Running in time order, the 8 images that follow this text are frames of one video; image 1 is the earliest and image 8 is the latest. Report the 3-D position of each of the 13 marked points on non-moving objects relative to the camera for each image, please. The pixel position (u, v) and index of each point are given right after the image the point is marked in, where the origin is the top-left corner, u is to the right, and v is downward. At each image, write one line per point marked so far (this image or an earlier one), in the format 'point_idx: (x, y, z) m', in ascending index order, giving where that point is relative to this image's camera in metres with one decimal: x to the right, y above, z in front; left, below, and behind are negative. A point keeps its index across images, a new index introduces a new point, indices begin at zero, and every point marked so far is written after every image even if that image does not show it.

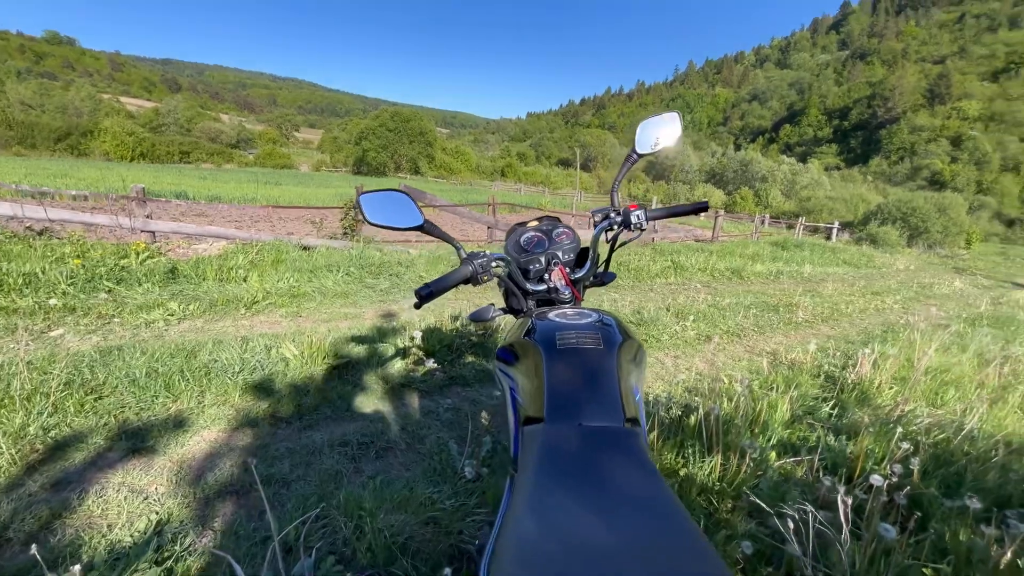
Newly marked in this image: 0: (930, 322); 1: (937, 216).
0: (+6.0, -0.5, +6.6) m
1: (+17.8, +3.1, +19.6) m
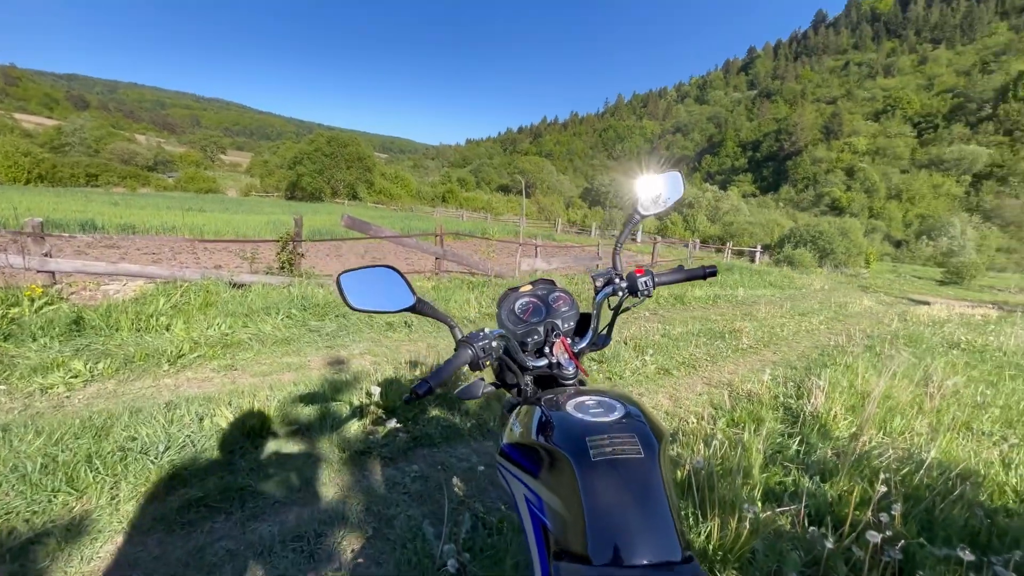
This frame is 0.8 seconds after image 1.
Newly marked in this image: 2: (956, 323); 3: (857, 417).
0: (+5.3, -0.9, +7.1) m
1: (+15.3, +2.3, +21.7) m
2: (+9.6, -0.8, +9.9) m
3: (+2.8, -1.0, +3.7) m
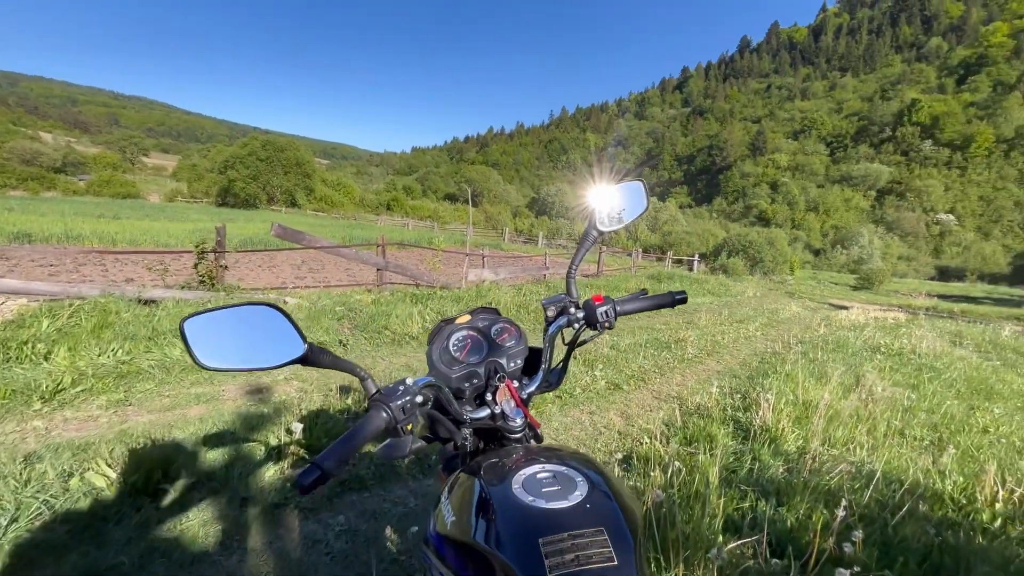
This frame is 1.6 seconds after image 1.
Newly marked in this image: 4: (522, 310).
0: (+4.5, -1.0, +7.4) m
1: (+12.7, +2.0, +23.0) m
2: (+8.4, -0.9, +10.7) m
3: (+2.3, -1.1, +3.7) m
4: (+0.1, -0.4, +7.6) m
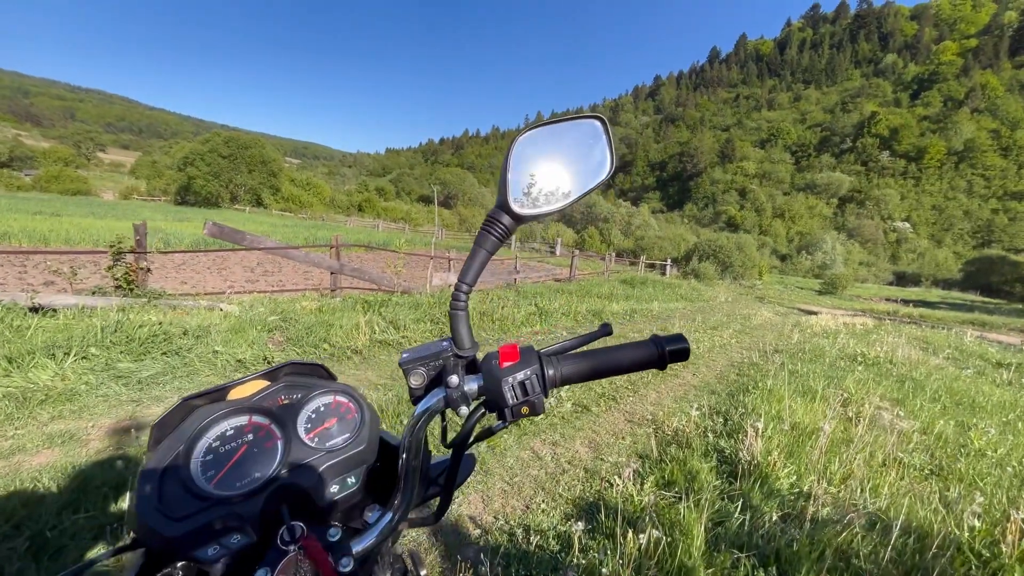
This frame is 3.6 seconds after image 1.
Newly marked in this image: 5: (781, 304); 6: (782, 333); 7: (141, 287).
0: (+3.9, -1.1, +7.0) m
1: (+11.3, +1.7, +23.1) m
2: (+7.6, -1.1, +10.5) m
3: (+2.0, -1.2, +3.2) m
4: (-0.4, -0.5, +7.0) m
5: (+9.9, -0.6, +16.9) m
6: (+6.1, -1.0, +10.3) m
7: (-5.1, 0.0, +6.3) m
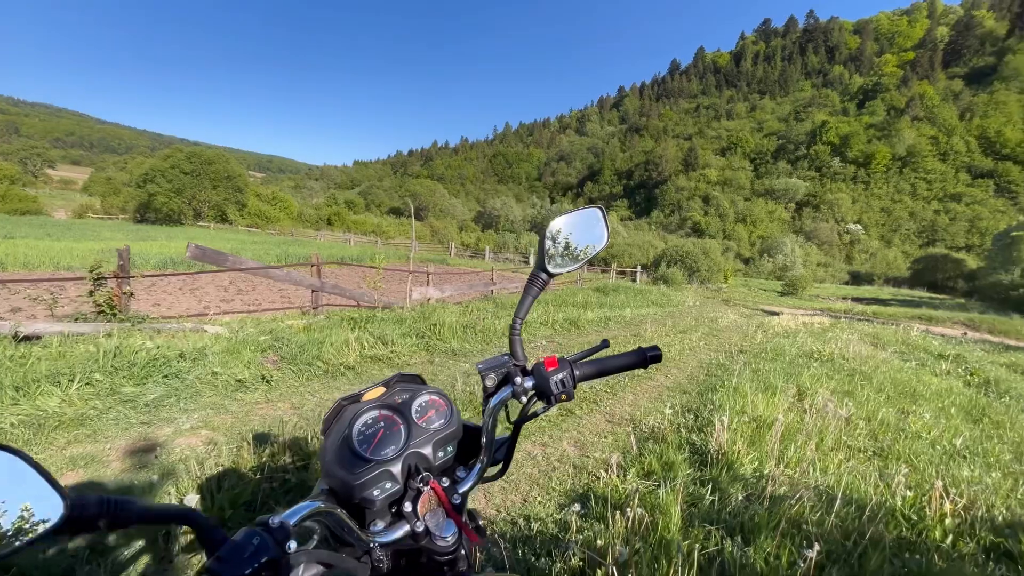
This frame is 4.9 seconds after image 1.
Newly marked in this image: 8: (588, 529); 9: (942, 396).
0: (+3.6, -1.2, +7.5) m
1: (+10.0, +1.5, +24.1) m
2: (+7.1, -1.1, +11.2) m
3: (+1.9, -1.3, +3.6) m
4: (-0.7, -0.7, +7.3) m
5: (+9.1, -0.8, +17.8) m
6: (+5.6, -1.1, +10.9) m
7: (-5.4, -0.3, +6.3) m
8: (+0.4, -1.3, +2.4) m
9: (+5.9, -1.5, +6.3) m
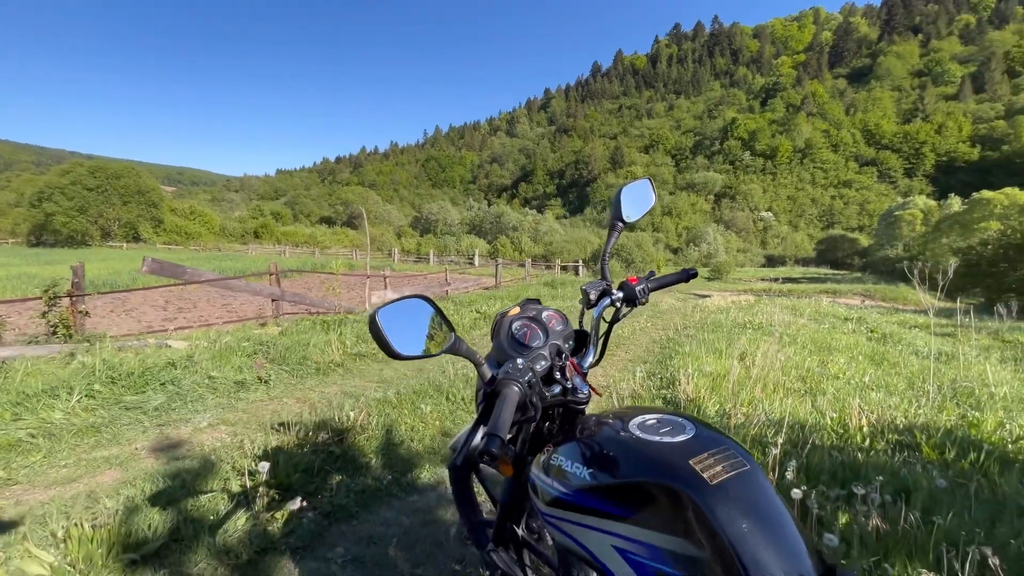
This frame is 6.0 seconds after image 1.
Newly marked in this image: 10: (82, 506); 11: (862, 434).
0: (+3.1, -0.9, +8.4) m
1: (+7.1, +2.1, +25.6) m
2: (+6.1, -0.6, +12.5) m
3: (+1.9, -1.0, +4.3) m
4: (-1.2, -0.6, +7.6) m
5: (+7.1, -0.1, +19.3) m
6: (+4.6, -0.7, +12.0) m
7: (-5.7, -0.6, +6.1) m
8: (+0.6, -1.1, +2.9) m
9: (+5.5, -1.0, +7.5) m
10: (-2.1, -1.1, +2.3) m
11: (+2.7, -1.1, +3.6) m
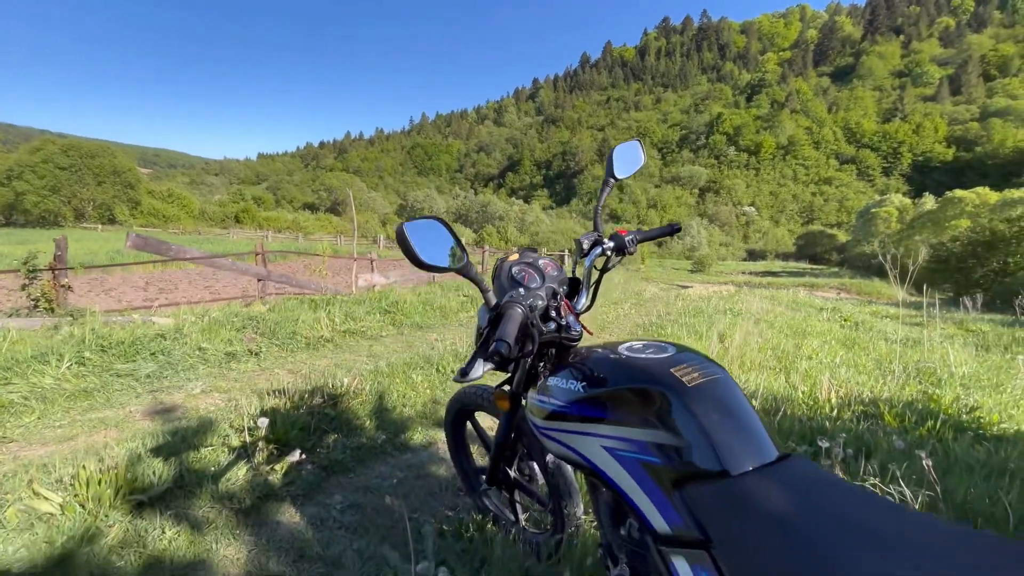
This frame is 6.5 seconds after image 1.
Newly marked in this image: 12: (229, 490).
0: (+2.9, -0.6, +8.6) m
1: (+6.3, +2.7, +25.9) m
2: (+5.7, -0.3, +12.8) m
3: (+1.8, -0.8, +4.5) m
4: (-1.4, -0.3, +7.7) m
5: (+6.5, +0.3, +19.6) m
6: (+4.2, -0.4, +12.3) m
7: (-5.9, -0.2, +6.0) m
8: (+0.5, -0.9, +3.1) m
9: (+5.3, -0.8, +7.8) m
10: (-2.2, -0.9, +2.3) m
11: (+2.6, -1.0, +3.8) m
12: (-1.3, -1.0, +2.1) m
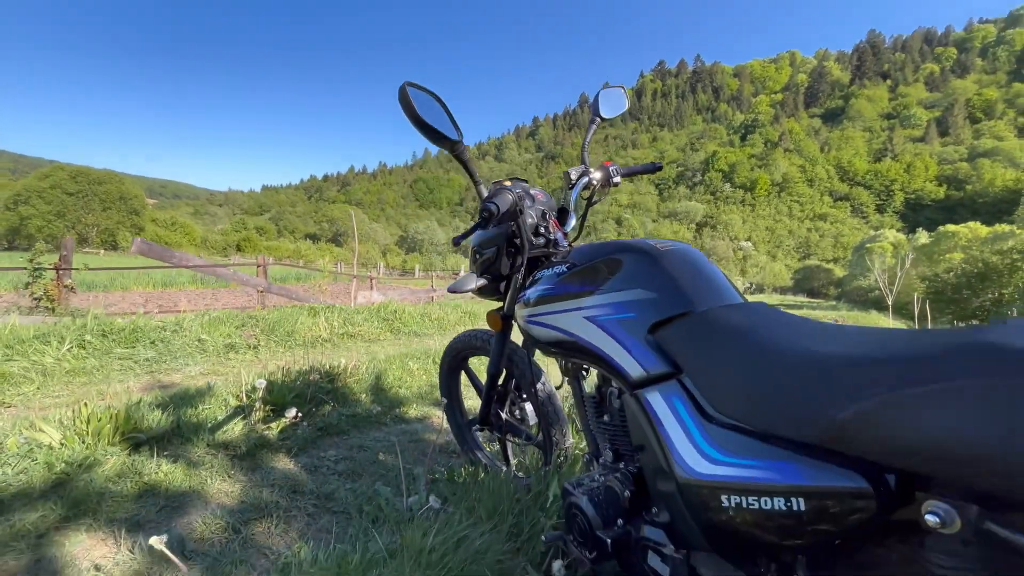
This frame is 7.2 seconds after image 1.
0: (+2.8, -0.9, +8.7) m
1: (+6.3, +1.1, +26.1) m
2: (+5.7, -0.9, +12.9) m
3: (+1.8, -0.8, +4.5) m
4: (-1.5, -0.5, +7.7) m
5: (+6.5, -0.8, +19.7) m
6: (+4.2, -0.9, +12.3) m
7: (-5.9, -0.2, +6.1) m
8: (+0.4, -0.8, +3.1) m
9: (+5.2, -1.0, +7.8) m
10: (-2.2, -0.6, +2.4) m
11: (+2.6, -0.9, +3.8) m
12: (-1.4, -0.7, +2.2) m
